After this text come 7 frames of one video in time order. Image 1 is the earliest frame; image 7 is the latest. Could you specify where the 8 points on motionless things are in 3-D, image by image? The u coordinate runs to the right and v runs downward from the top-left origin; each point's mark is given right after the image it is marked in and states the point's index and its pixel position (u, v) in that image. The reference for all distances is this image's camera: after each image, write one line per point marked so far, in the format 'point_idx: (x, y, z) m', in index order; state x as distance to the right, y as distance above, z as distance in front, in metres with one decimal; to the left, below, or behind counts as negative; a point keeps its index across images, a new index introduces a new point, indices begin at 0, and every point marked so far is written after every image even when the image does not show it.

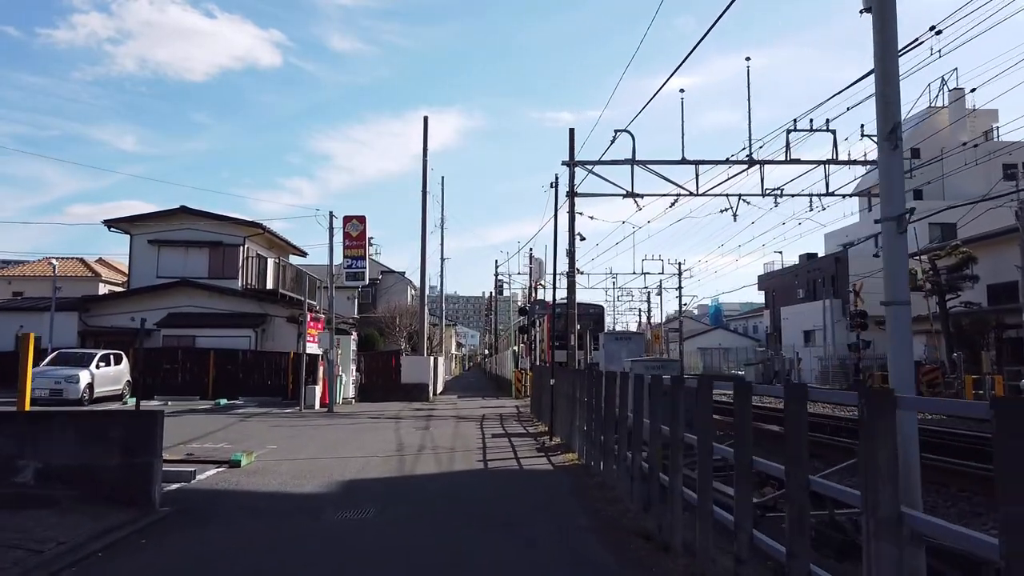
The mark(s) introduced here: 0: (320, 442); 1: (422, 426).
0: (-3.9, -3.2, +15.8) m
1: (-2.3, -3.6, +19.9) m
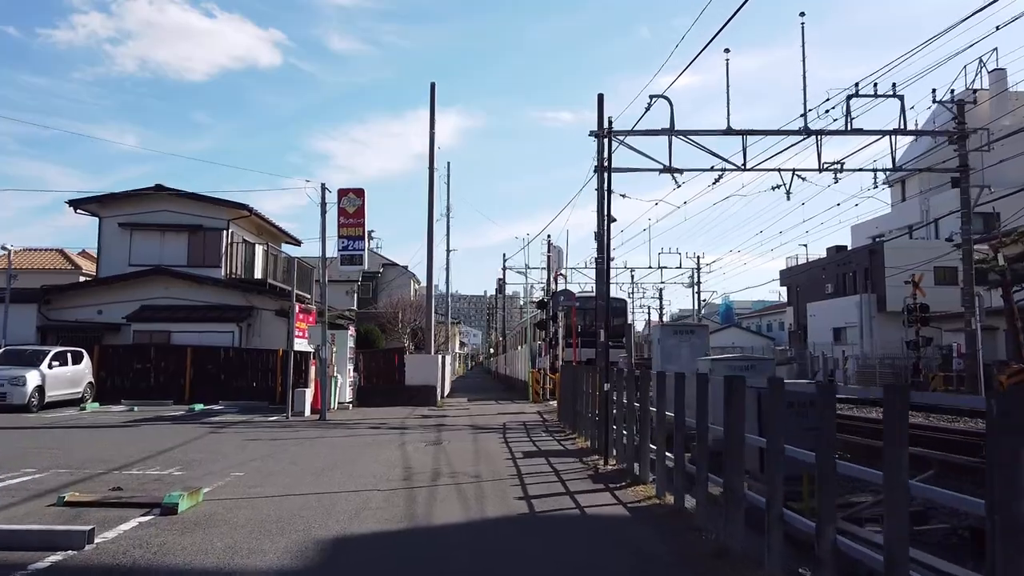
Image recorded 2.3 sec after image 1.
0: (-3.3, -2.8, +12.1) m
1: (-1.7, -3.2, +16.2) m
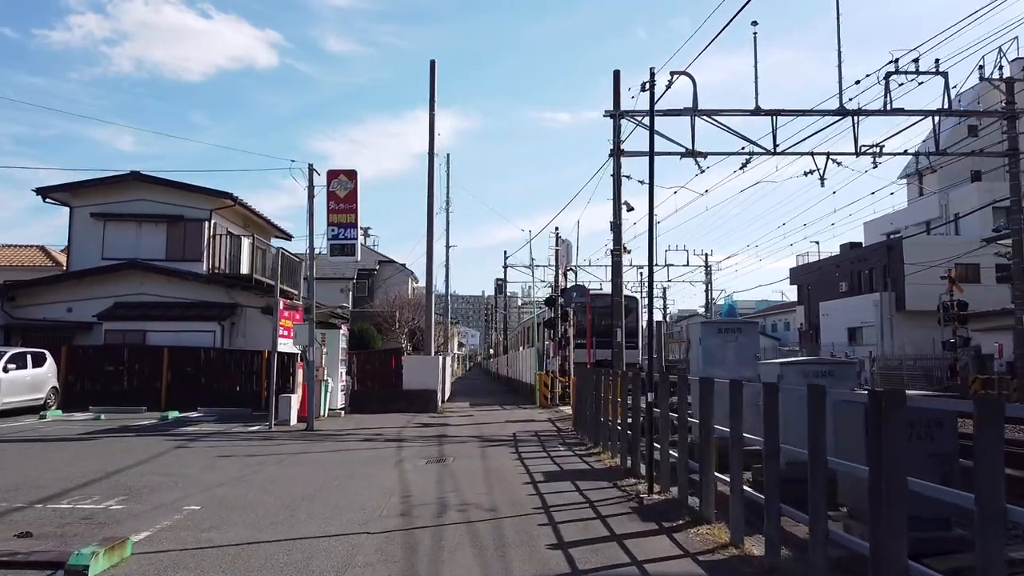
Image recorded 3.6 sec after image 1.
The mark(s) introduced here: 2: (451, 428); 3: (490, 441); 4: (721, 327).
0: (-3.0, -2.6, +9.9) m
1: (-1.4, -3.0, +14.0) m
2: (-1.5, -3.5, +19.1) m
3: (-0.5, -3.2, +16.5) m
4: (+3.5, -0.7, +12.8) m
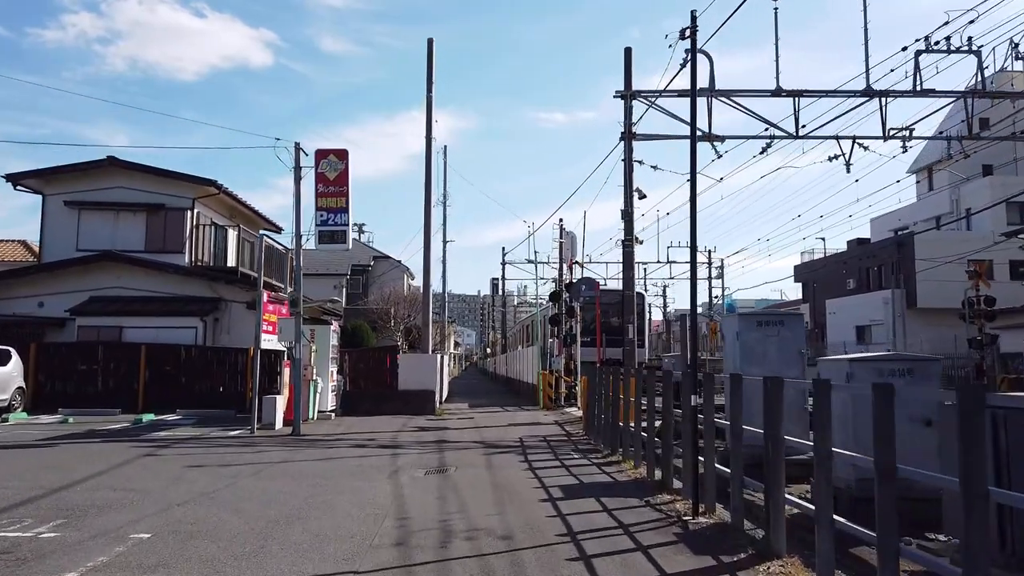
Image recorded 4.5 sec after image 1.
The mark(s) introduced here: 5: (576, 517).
0: (-2.8, -2.4, +8.3) m
1: (-1.2, -2.8, +12.4) m
2: (-1.4, -3.3, +17.5) m
3: (-0.3, -3.1, +14.9) m
4: (+3.6, -0.5, +11.3) m
5: (+0.7, -2.4, +8.3) m
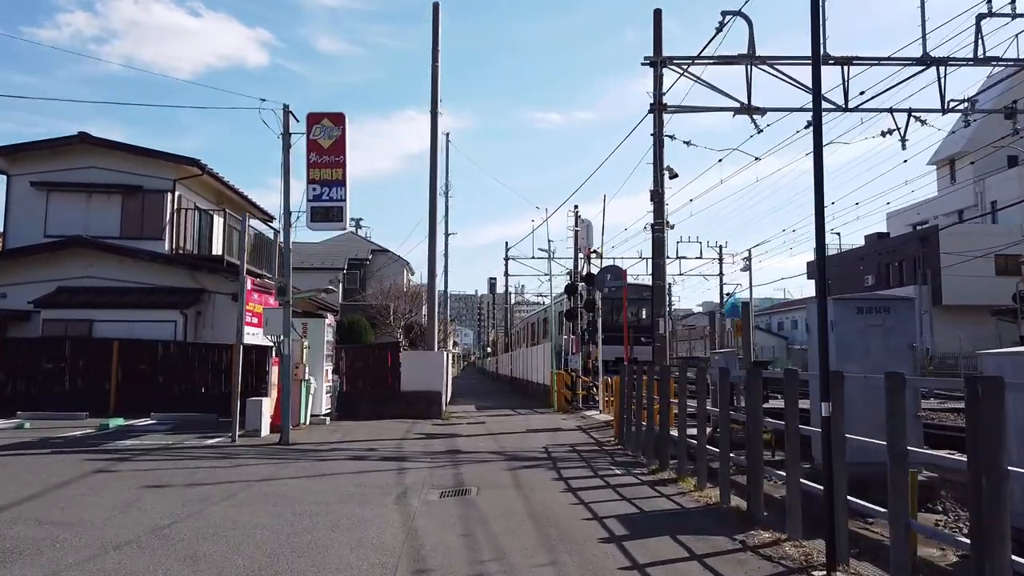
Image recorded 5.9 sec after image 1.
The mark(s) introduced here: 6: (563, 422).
0: (-2.4, -2.2, +6.0) m
1: (-0.8, -2.6, +10.1) m
2: (-1.0, -3.0, +15.2) m
3: (+0.1, -2.8, +12.6) m
4: (+4.1, -0.2, +9.0) m
5: (+1.1, -2.2, +6.1) m
6: (+1.2, -3.3, +18.9) m
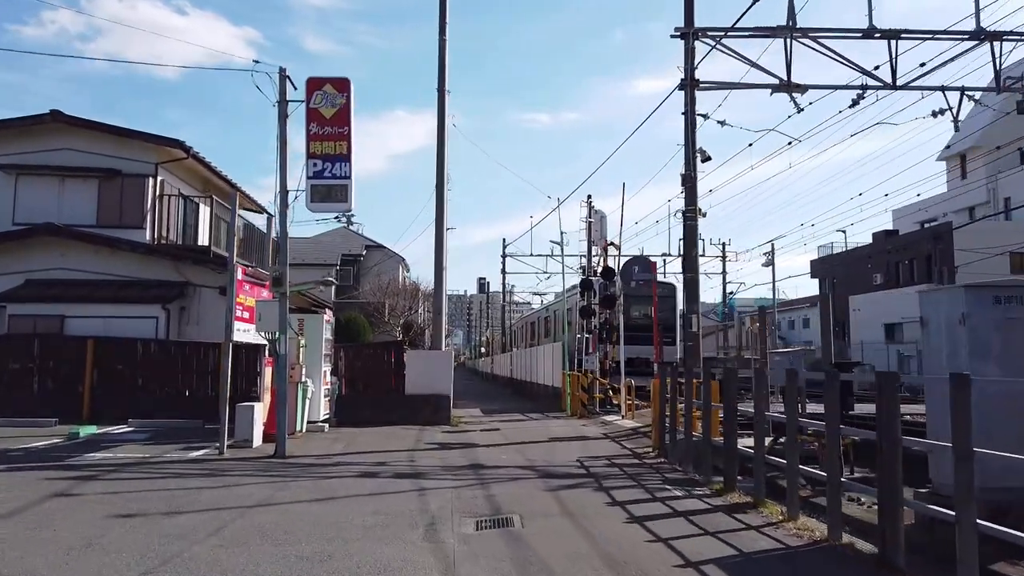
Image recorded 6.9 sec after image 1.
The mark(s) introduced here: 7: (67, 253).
0: (-1.8, -2.0, +4.2) m
1: (-0.3, -2.4, +8.3) m
2: (-0.5, -2.8, +13.4) m
3: (+0.6, -2.6, +10.9) m
4: (+4.6, -0.1, +7.4) m
5: (+1.7, -2.0, +4.4) m
6: (+1.6, -3.1, +17.1) m
7: (-11.3, +0.9, +19.7) m
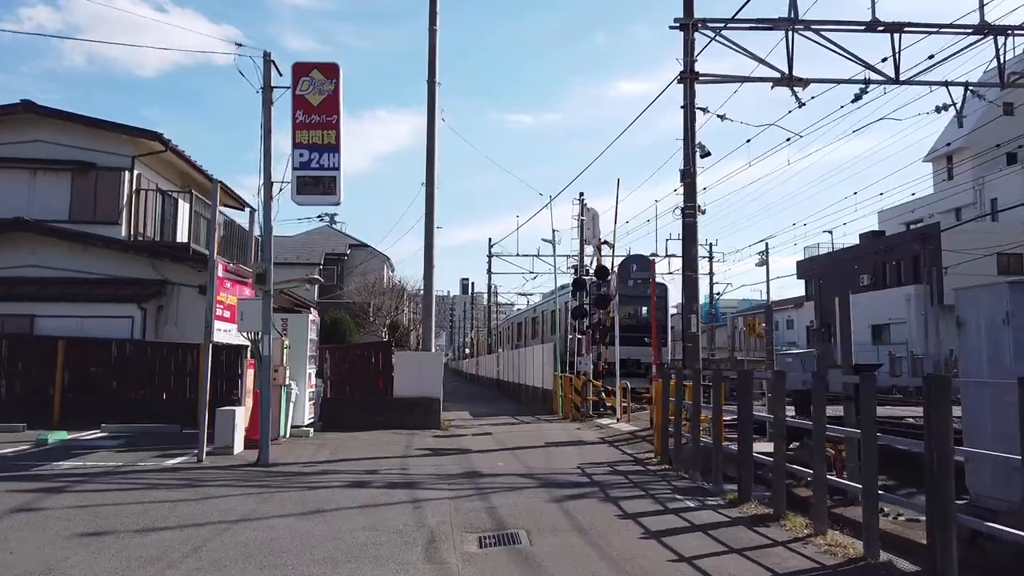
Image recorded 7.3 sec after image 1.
0: (-1.6, -1.9, +3.5) m
1: (-0.2, -2.4, +7.7) m
2: (-0.6, -2.8, +12.8) m
3: (+0.6, -2.6, +10.3) m
4: (+4.7, 0.0, +6.8) m
5: (+1.9, -2.0, +3.8) m
6: (+1.5, -3.1, +16.5) m
7: (-11.5, +0.9, +18.8) m
